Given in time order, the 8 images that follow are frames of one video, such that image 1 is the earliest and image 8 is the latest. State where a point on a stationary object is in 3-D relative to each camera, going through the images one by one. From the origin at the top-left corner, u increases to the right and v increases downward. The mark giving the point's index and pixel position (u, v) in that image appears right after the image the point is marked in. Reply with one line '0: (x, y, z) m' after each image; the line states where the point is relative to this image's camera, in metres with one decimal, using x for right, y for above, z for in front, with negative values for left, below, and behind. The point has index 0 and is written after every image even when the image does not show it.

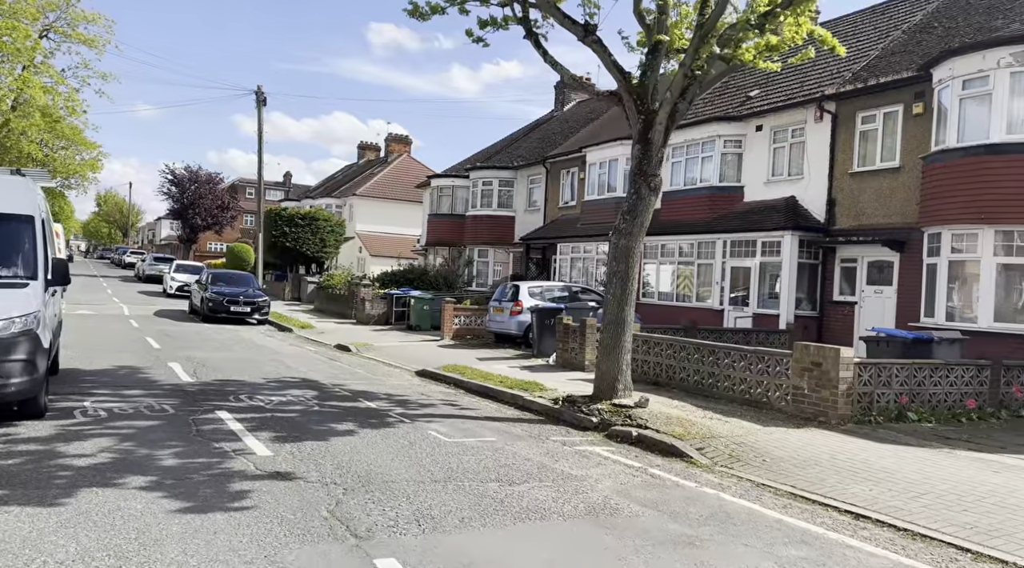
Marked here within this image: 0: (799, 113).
0: (+6.0, +3.6, +16.9) m
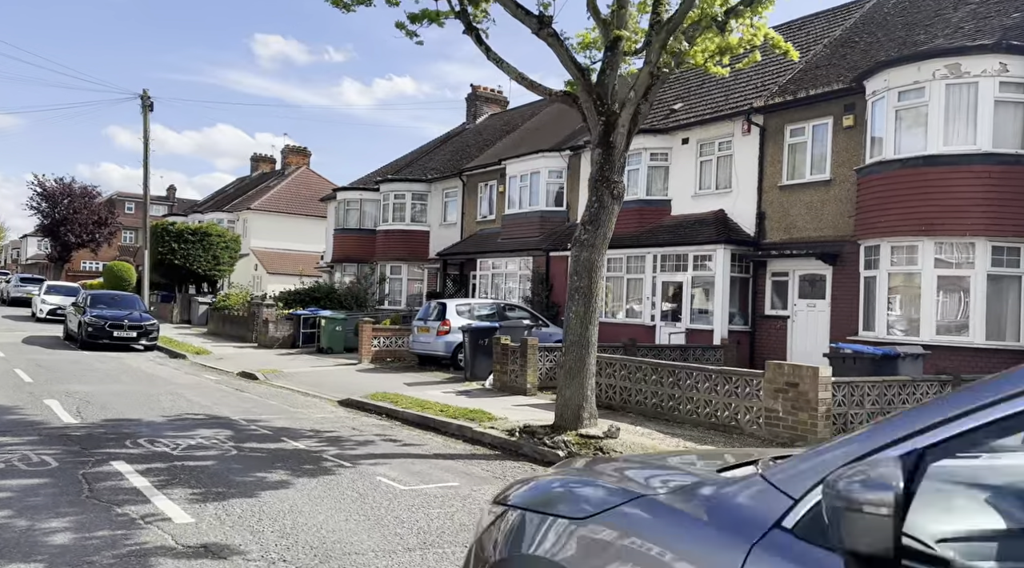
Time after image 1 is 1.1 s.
0: (+4.4, +3.3, +16.6) m
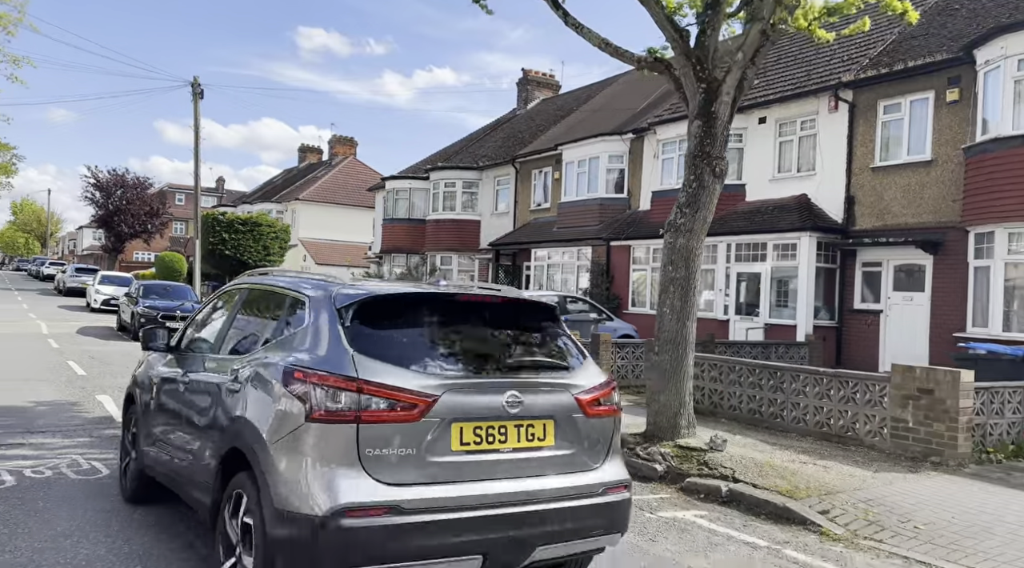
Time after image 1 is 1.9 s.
0: (+5.7, +3.4, +15.4) m
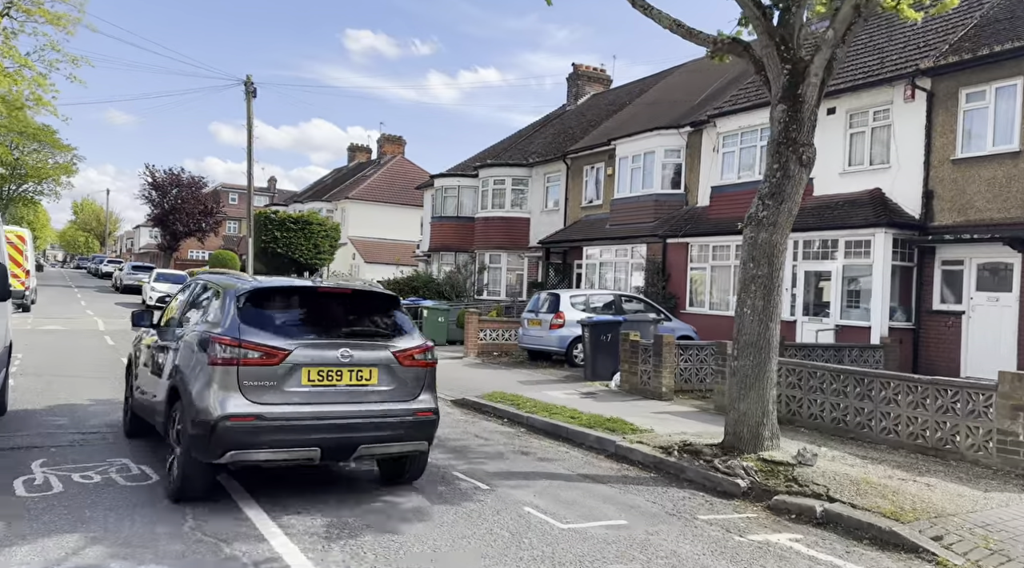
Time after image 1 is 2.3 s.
0: (+6.7, +3.5, +14.6) m
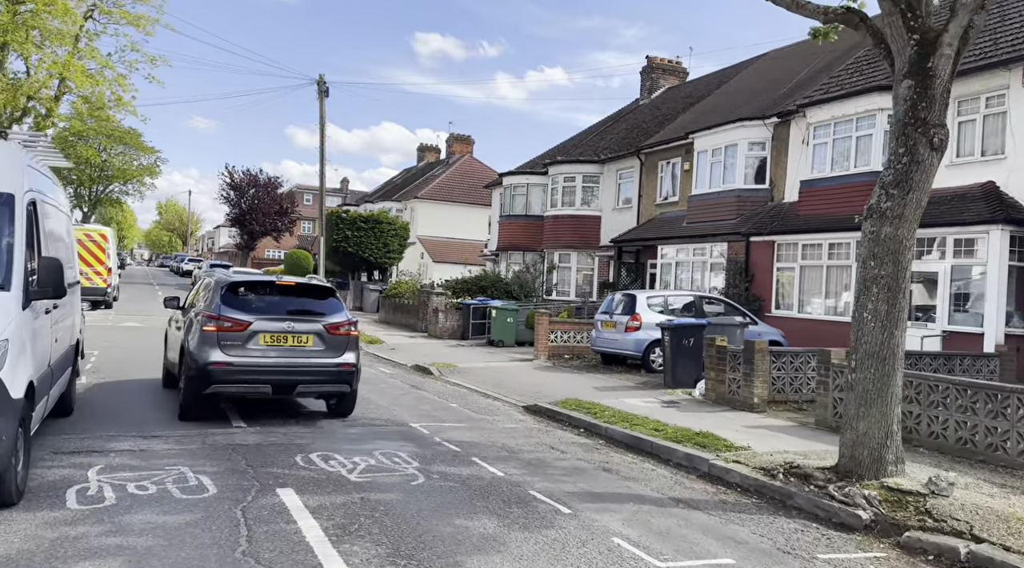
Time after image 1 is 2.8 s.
0: (+8.0, +3.4, +13.3) m
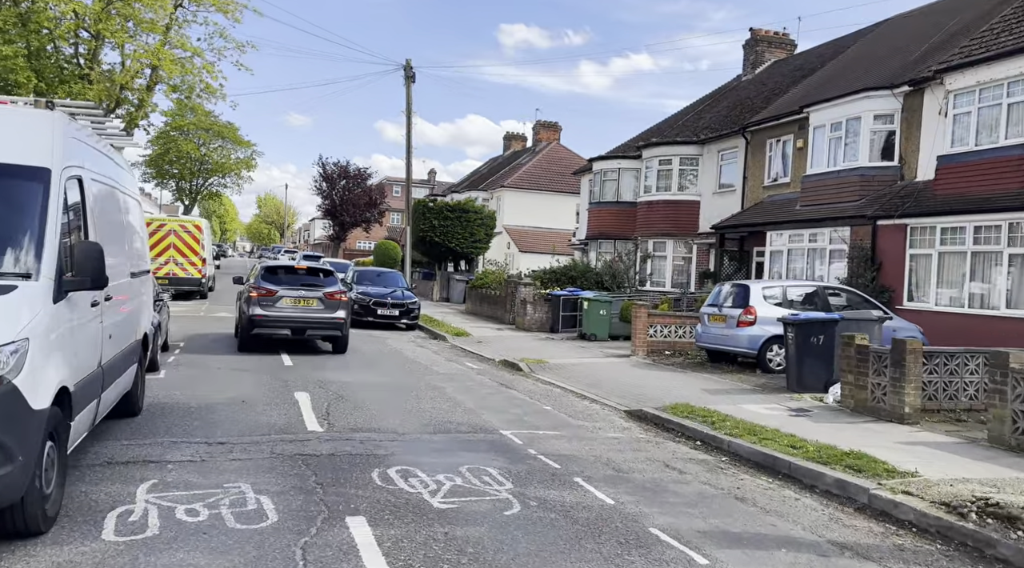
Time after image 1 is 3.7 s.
0: (+9.4, +3.6, +11.1) m
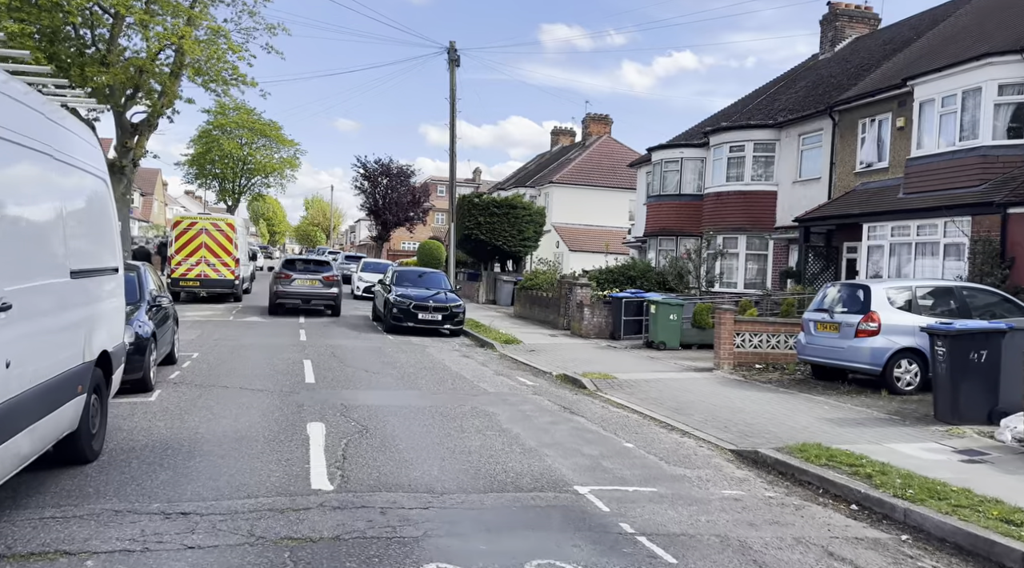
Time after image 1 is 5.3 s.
0: (+10.2, +3.6, +8.2) m
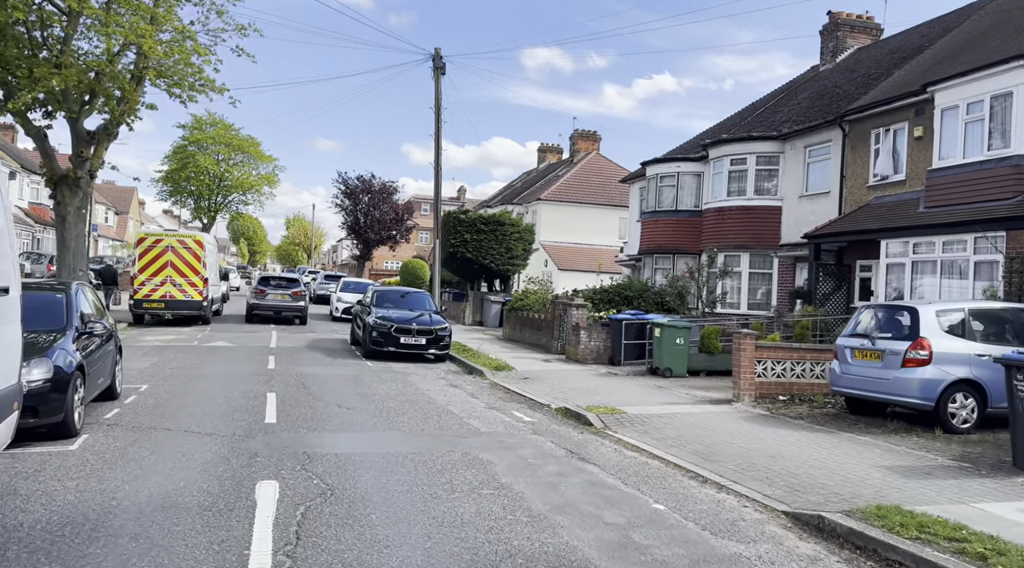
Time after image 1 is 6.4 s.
0: (+10.2, +3.4, +7.0) m
